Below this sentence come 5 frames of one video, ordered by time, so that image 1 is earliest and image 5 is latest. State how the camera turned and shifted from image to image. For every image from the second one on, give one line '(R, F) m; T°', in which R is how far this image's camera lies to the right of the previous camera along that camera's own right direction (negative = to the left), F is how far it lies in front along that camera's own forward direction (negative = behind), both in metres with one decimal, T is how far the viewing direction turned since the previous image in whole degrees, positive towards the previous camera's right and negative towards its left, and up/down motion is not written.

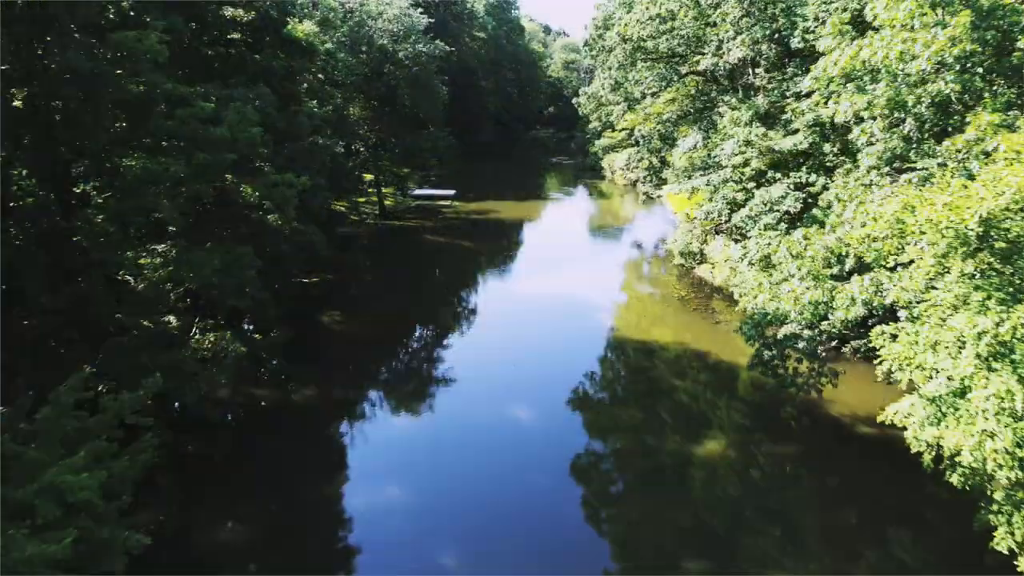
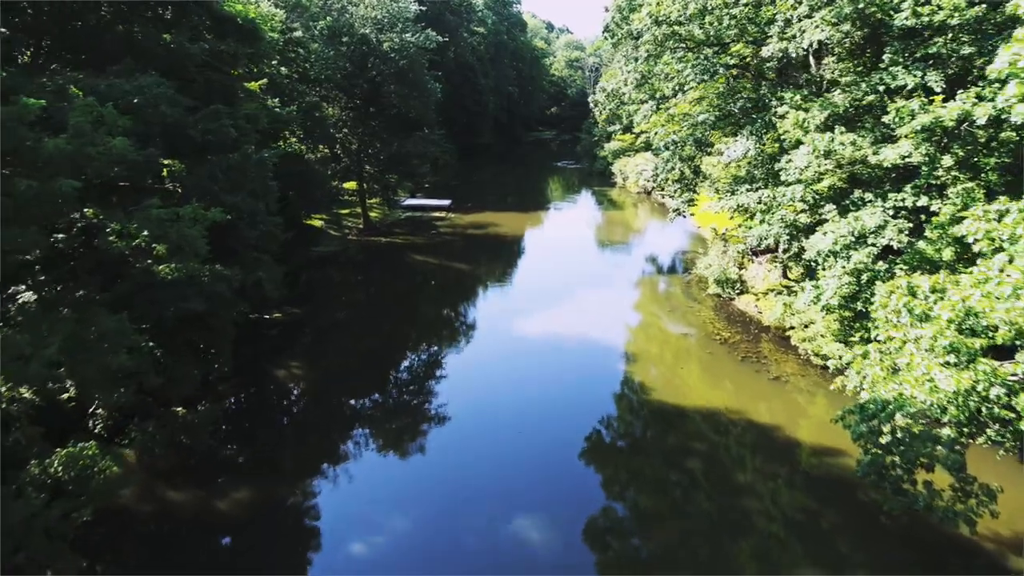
(-0.1, +3.5) m; 0°
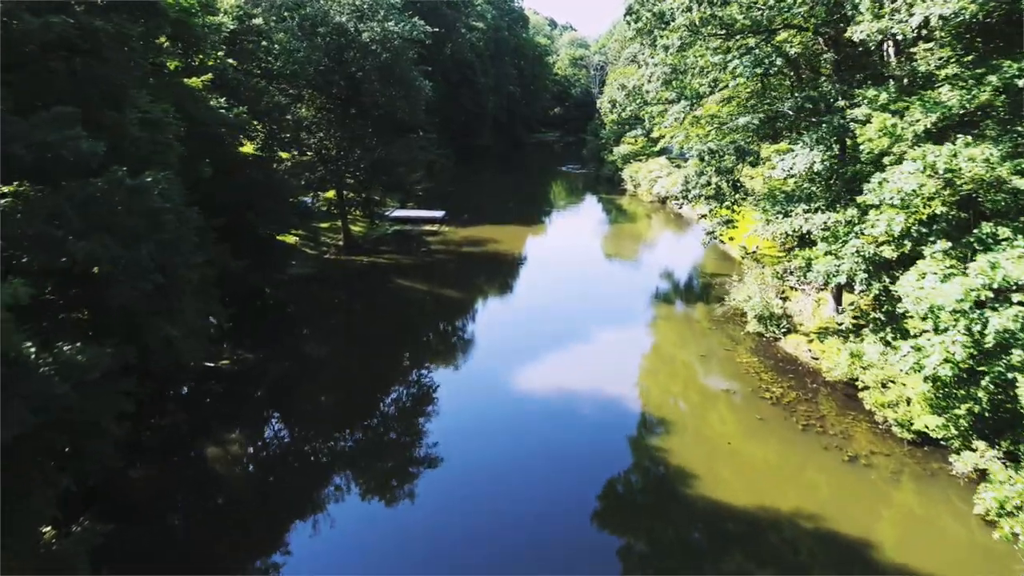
(0.0, +3.1) m; 0°
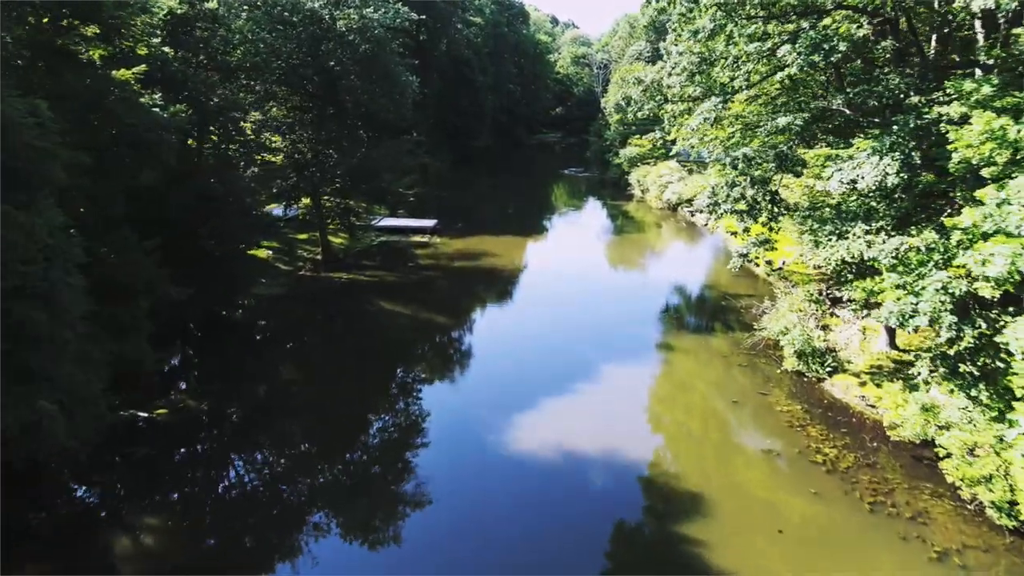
(+0.1, +2.3) m; 0°
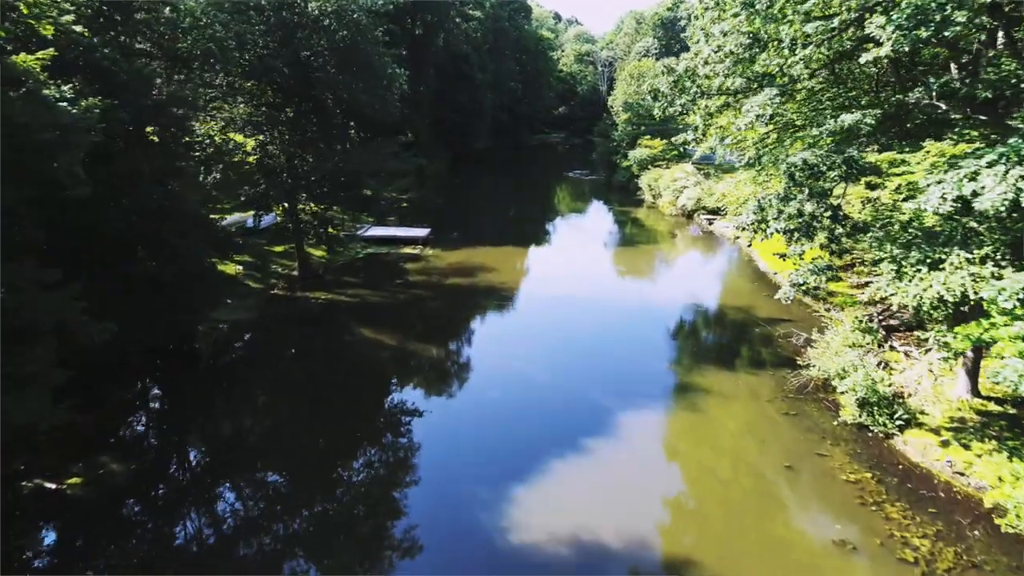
(0.0, +2.3) m; 0°
